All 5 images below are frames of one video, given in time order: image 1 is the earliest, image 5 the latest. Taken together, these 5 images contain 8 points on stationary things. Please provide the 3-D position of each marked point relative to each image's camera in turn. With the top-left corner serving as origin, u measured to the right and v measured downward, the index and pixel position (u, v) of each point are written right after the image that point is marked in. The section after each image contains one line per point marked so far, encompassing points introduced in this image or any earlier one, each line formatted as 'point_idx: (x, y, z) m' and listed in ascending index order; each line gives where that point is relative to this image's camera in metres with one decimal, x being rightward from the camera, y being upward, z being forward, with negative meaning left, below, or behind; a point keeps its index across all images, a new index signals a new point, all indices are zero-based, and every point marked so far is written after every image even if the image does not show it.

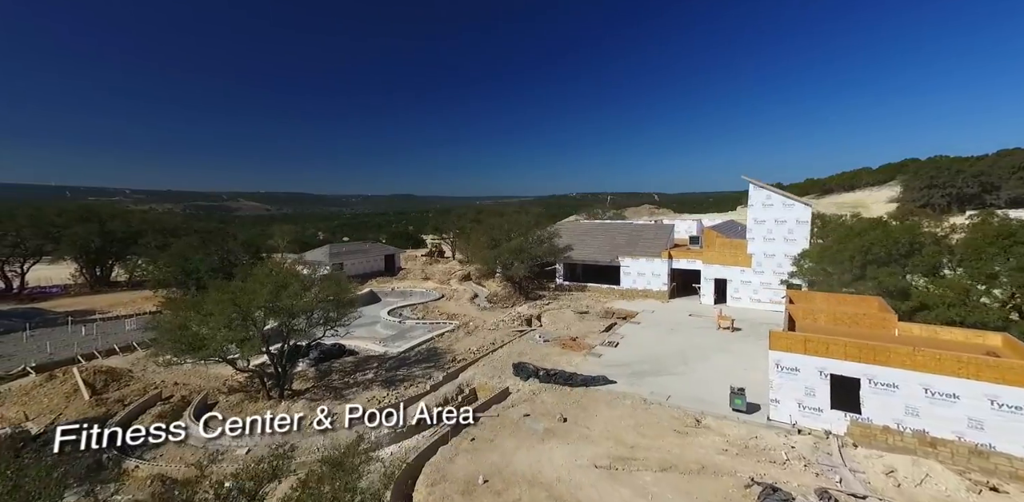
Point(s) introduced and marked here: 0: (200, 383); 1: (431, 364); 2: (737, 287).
0: (-10.1, -4.3, +13.2) m
1: (-2.8, -3.8, +13.7) m
2: (+10.1, -1.6, +18.3) m
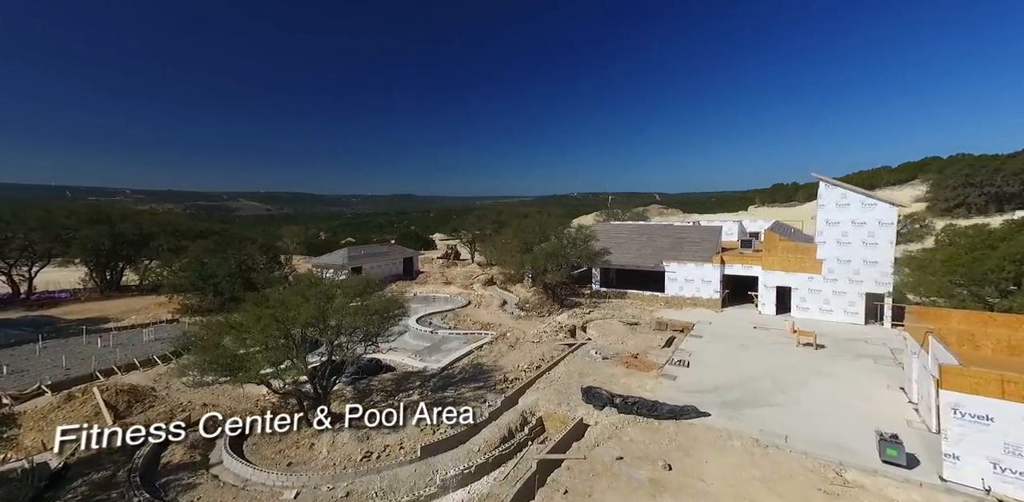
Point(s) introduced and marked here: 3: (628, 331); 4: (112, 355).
0: (-8.4, -4.6, +12.2) m
1: (-1.0, -4.1, +12.5) m
2: (+12.0, -1.8, +16.7) m
3: (+4.8, -3.3, +16.8) m
4: (-16.8, -4.4, +16.9) m
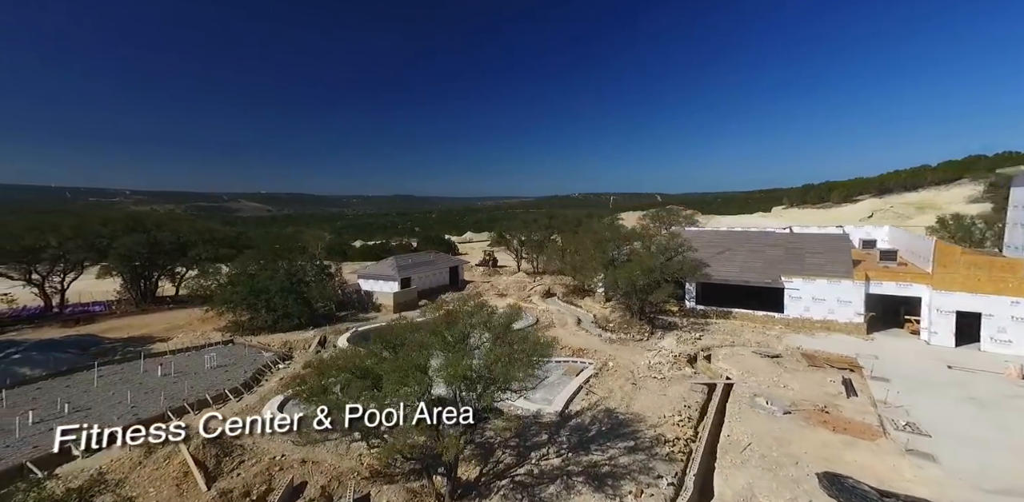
0: (-4.5, -5.3, +10.1) m
1: (+2.9, -4.7, +10.0) m
2: (+16.1, -2.4, +13.3) m
3: (+9.0, -4.0, +13.8) m
4: (-12.6, -5.2, +15.4) m
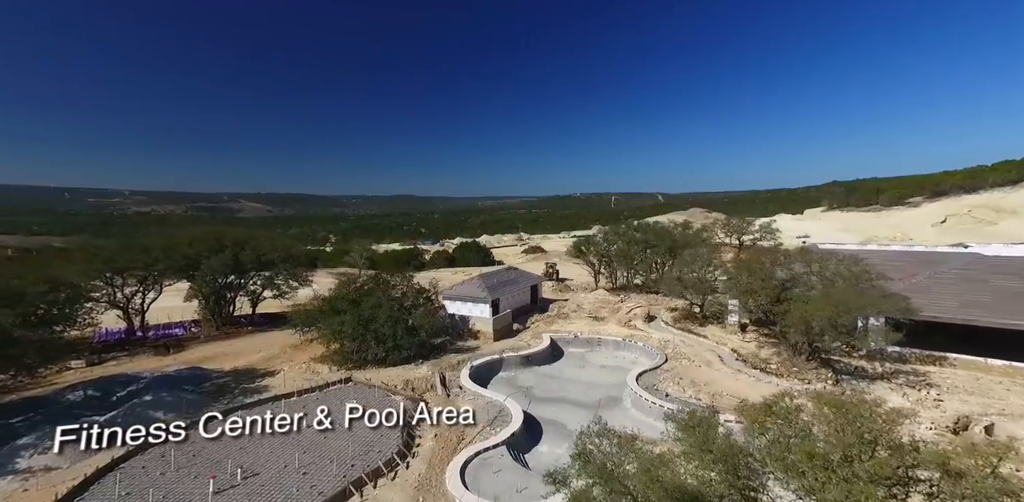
0: (+1.8, -6.6, +7.4) m
1: (+9.0, -6.0, +6.6) m
2: (+22.5, -3.6, +8.6) m
3: (+15.5, -5.2, +9.8) m
4: (-5.8, -6.7, +13.5) m
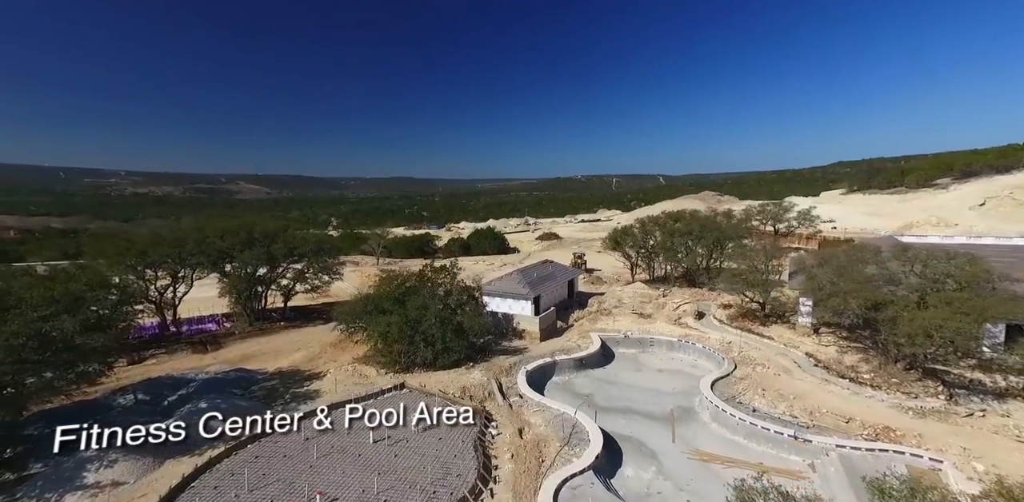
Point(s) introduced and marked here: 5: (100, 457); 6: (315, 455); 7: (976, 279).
0: (+4.4, -7.0, +5.8) m
1: (+11.6, -6.3, +4.7) m
2: (+25.2, -3.8, +6.1) m
3: (+18.2, -5.5, +7.7) m
4: (-3.0, -6.9, +12.2) m
5: (-14.7, -7.4, +14.3) m
6: (-7.1, -7.0, +14.0) m
7: (+20.1, -1.2, +17.7) m
